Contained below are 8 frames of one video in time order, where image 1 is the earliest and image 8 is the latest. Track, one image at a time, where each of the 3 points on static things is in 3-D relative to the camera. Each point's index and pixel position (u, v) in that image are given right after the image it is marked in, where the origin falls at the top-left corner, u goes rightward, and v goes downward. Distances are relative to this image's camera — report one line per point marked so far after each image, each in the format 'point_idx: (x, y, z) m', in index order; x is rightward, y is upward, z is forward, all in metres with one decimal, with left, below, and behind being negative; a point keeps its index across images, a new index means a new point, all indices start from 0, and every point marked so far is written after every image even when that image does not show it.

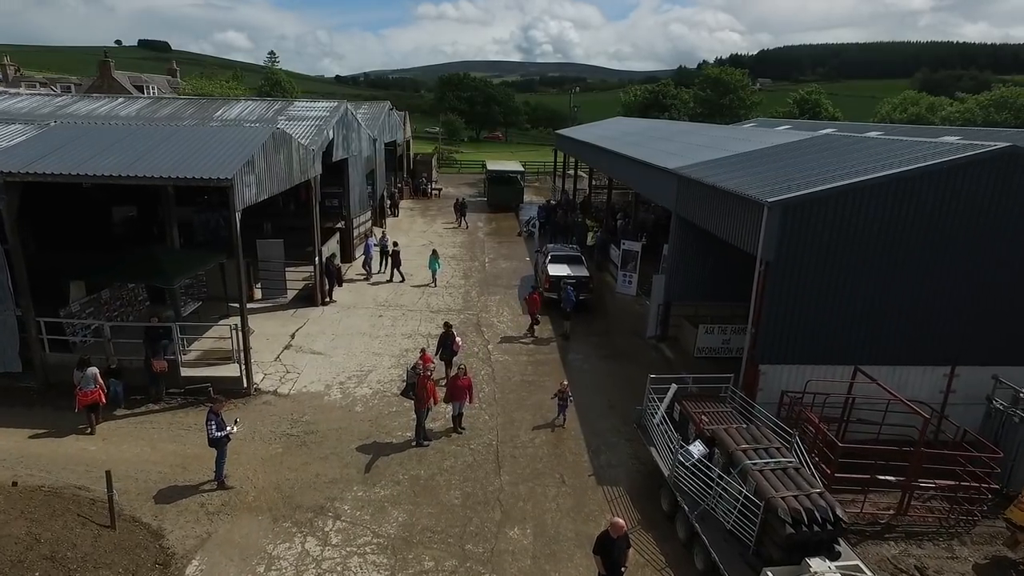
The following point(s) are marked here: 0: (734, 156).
0: (+5.7, +3.4, +16.0) m
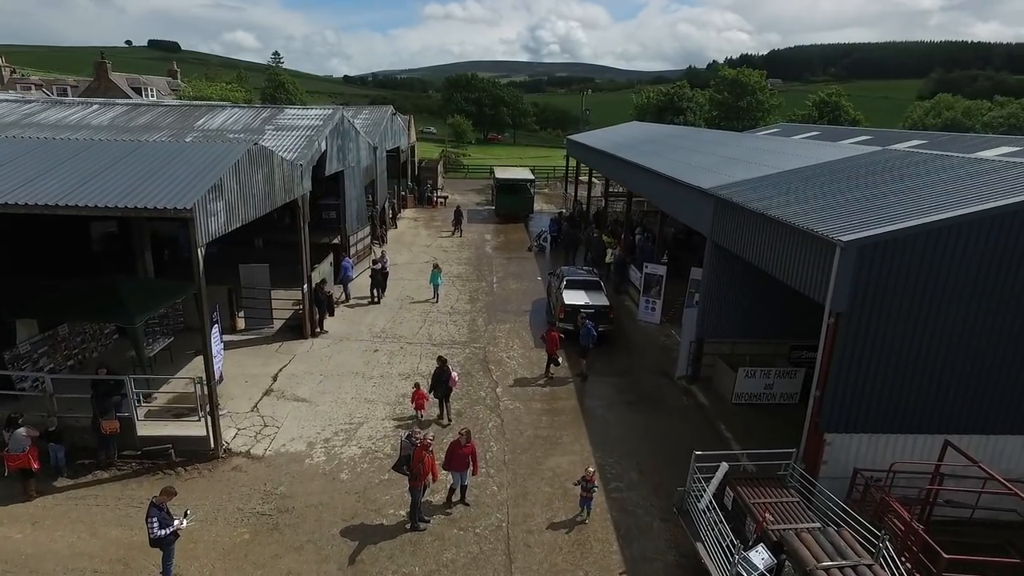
0: (+6.0, +2.6, +14.0) m
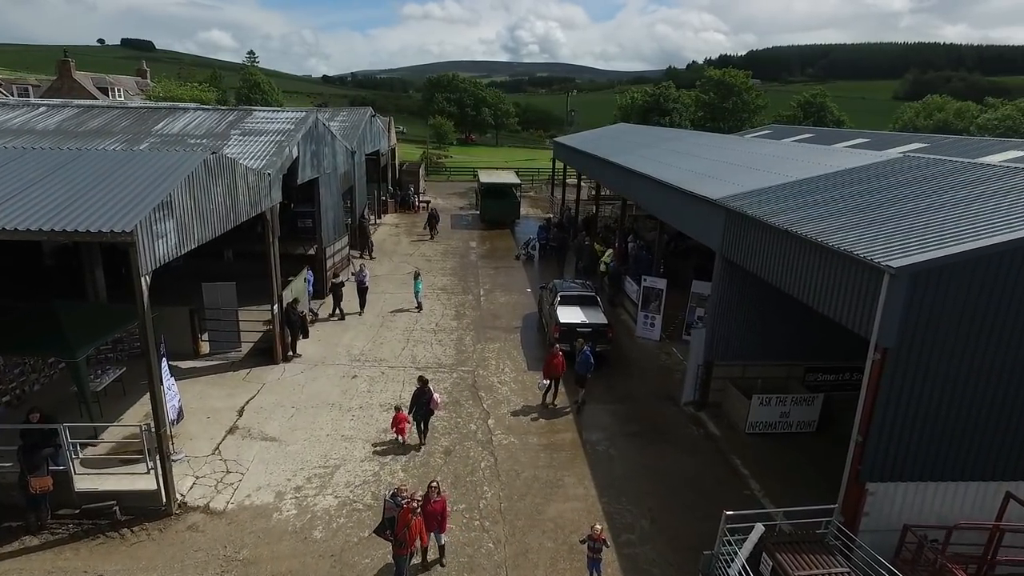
0: (+5.8, +2.2, +13.0) m
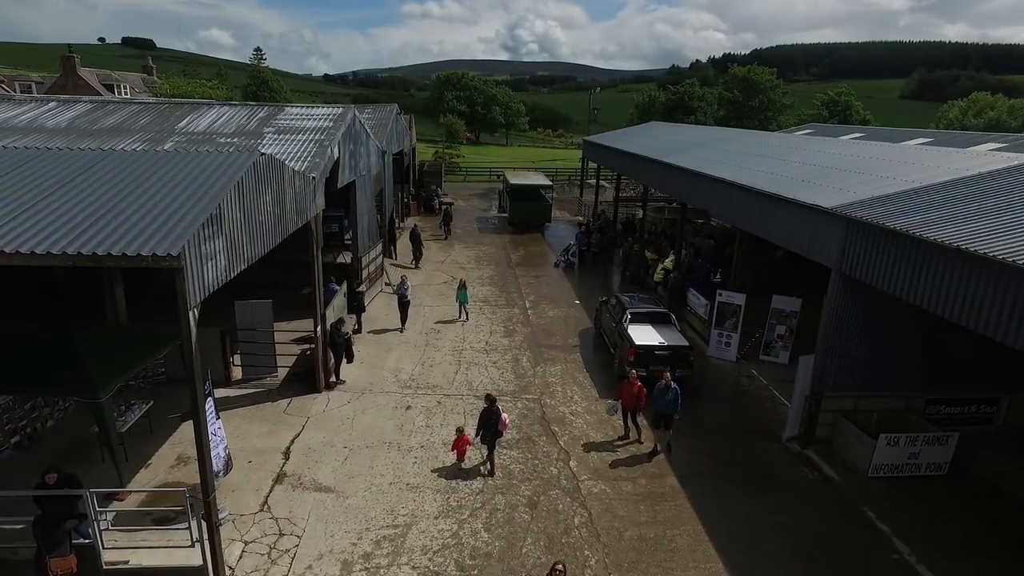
0: (+7.3, +1.9, +11.3) m
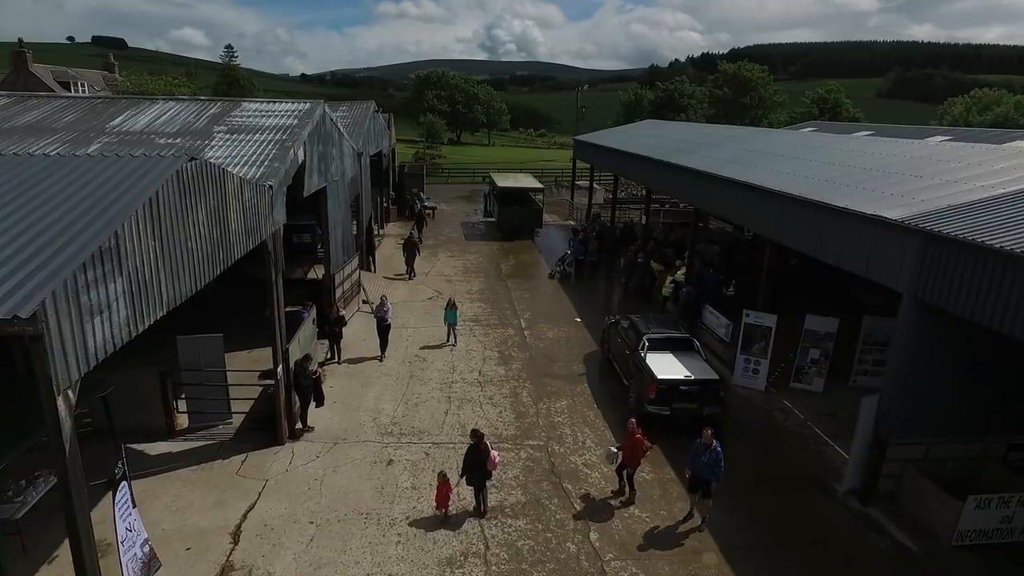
0: (+7.3, +1.5, +9.5) m
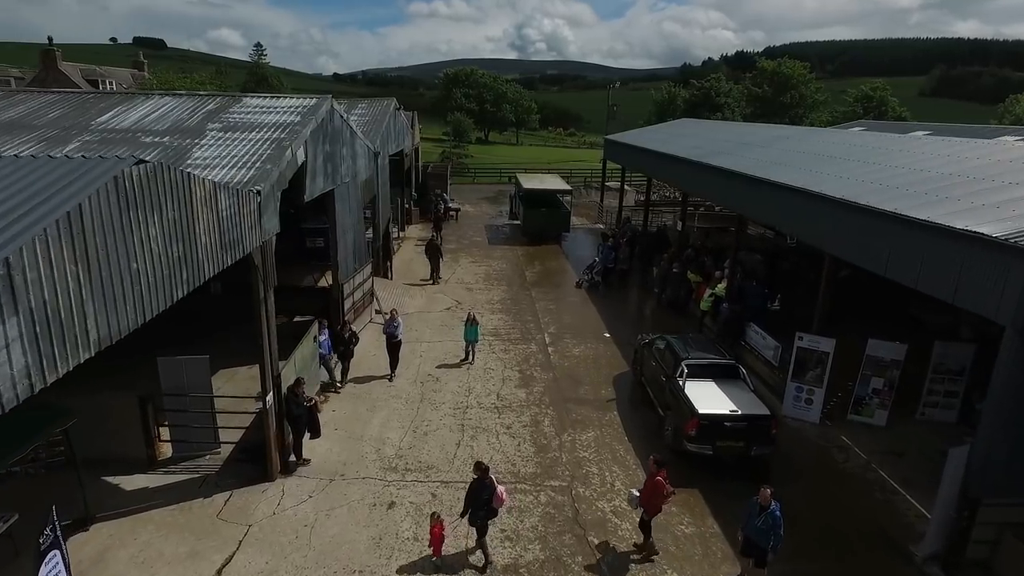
0: (+7.6, +1.1, +7.9) m
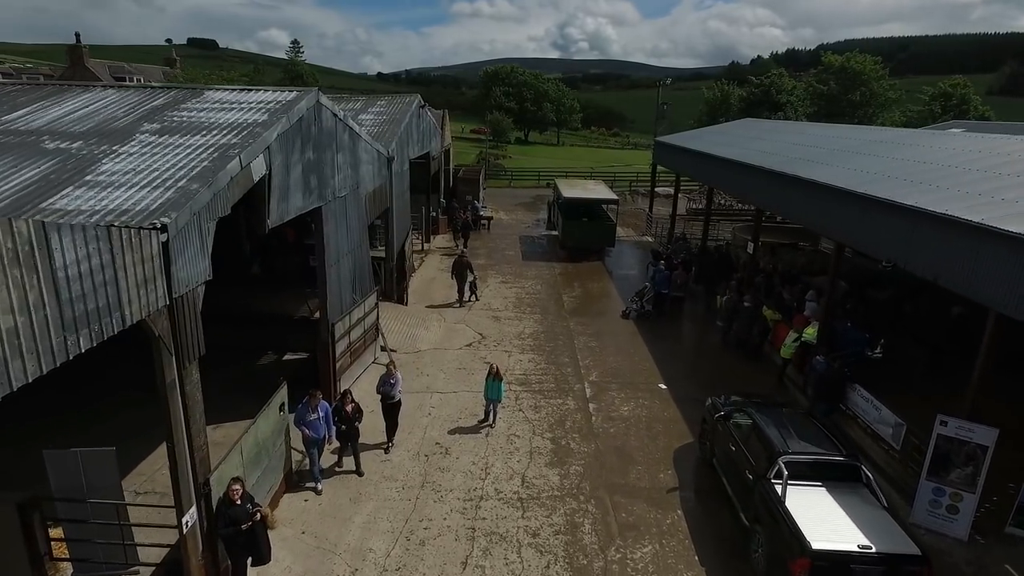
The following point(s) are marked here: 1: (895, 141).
0: (+7.8, +0.2, +4.5) m
1: (+9.7, +3.8, +16.0) m
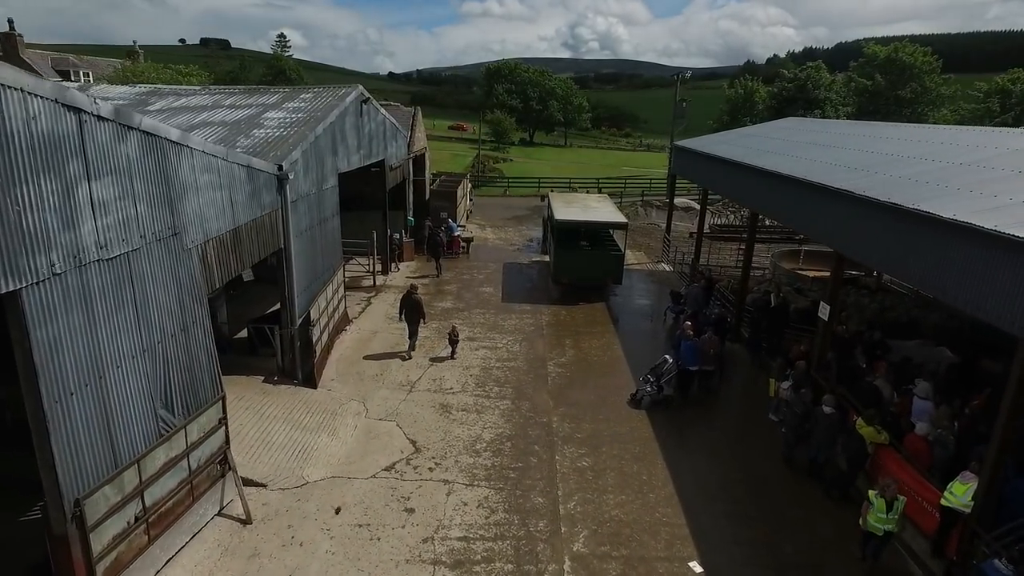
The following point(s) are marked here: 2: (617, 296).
0: (+6.8, -1.3, -0.9) m
1: (+8.9, +2.3, +10.6) m
2: (+3.1, -0.2, +18.3) m
